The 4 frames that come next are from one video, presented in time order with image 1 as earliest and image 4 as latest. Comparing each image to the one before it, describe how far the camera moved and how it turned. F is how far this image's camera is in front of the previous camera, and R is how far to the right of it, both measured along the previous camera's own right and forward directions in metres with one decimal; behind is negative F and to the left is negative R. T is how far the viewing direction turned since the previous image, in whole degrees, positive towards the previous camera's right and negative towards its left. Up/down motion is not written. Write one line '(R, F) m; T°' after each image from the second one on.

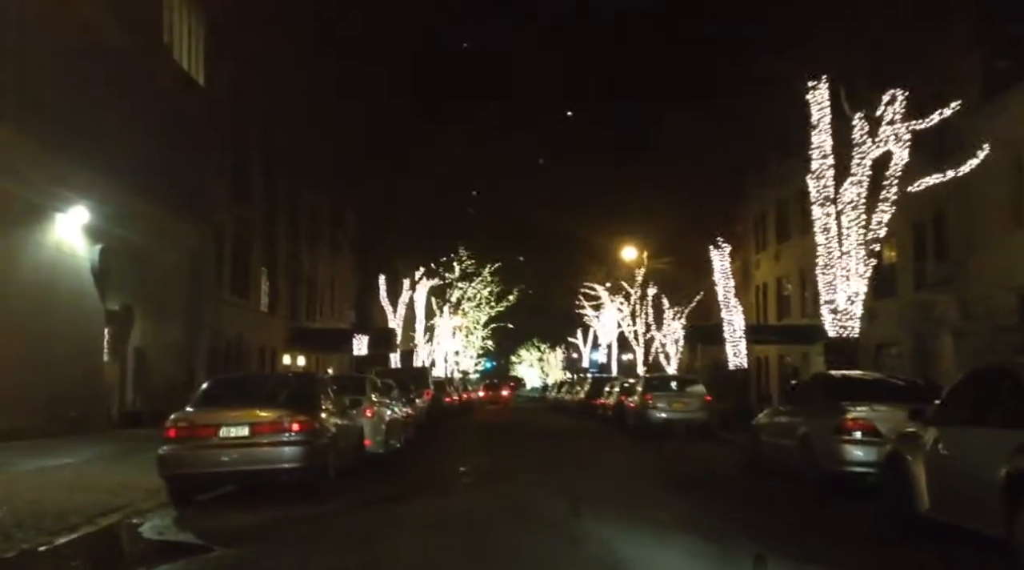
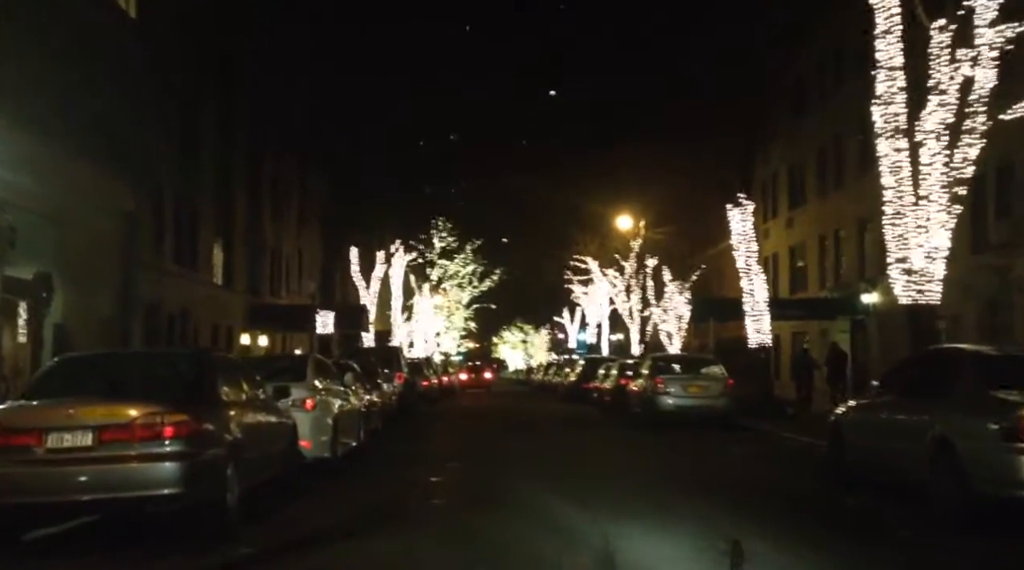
(-0.1, +4.7) m; +1°
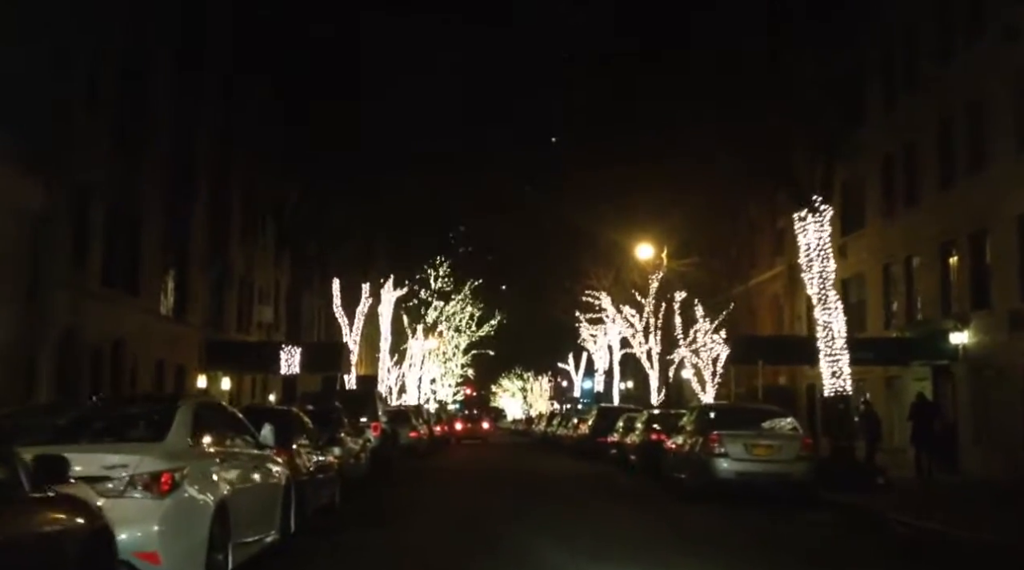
(-0.2, +6.1) m; 0°
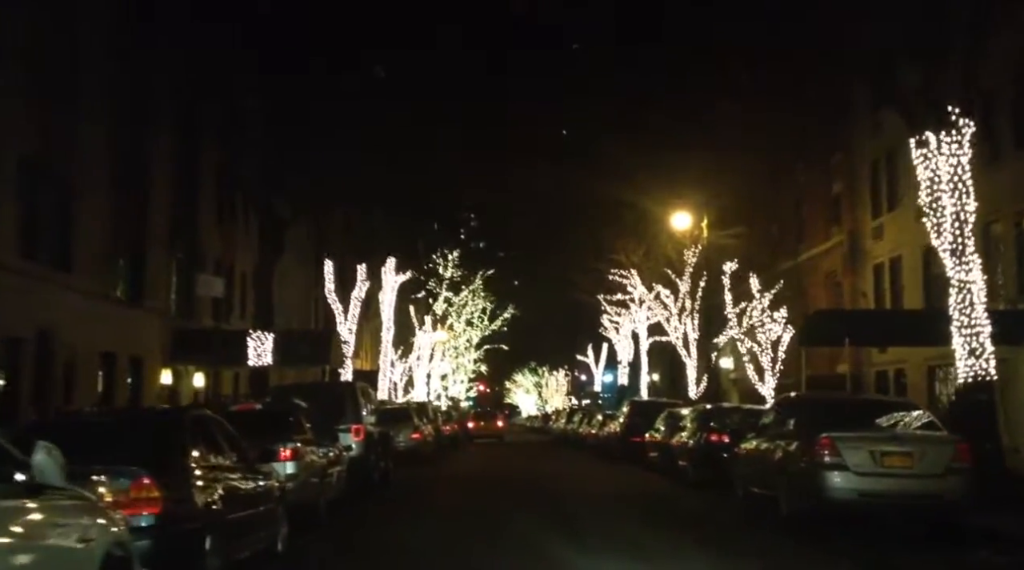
(-0.1, +5.5) m; -1°
